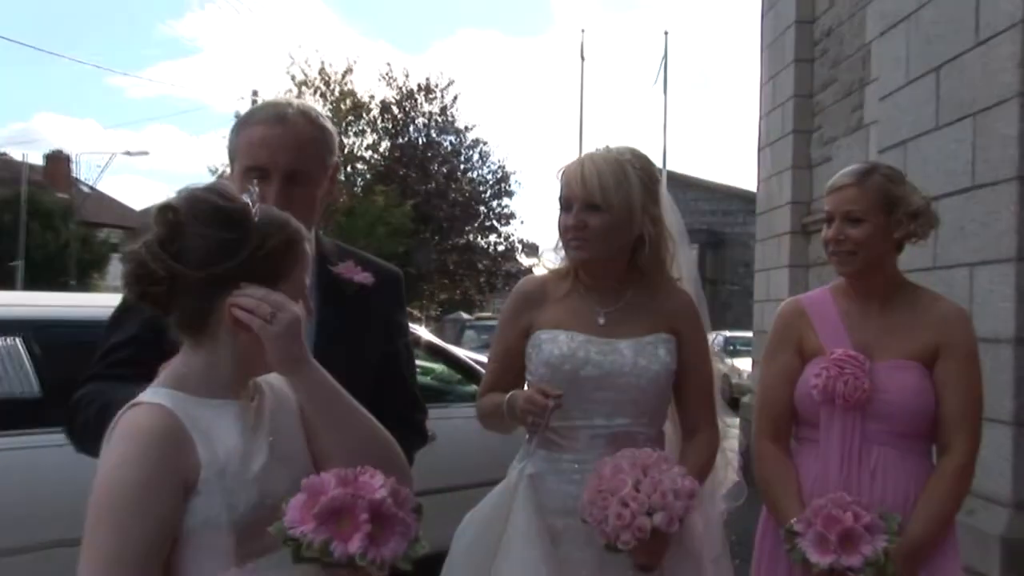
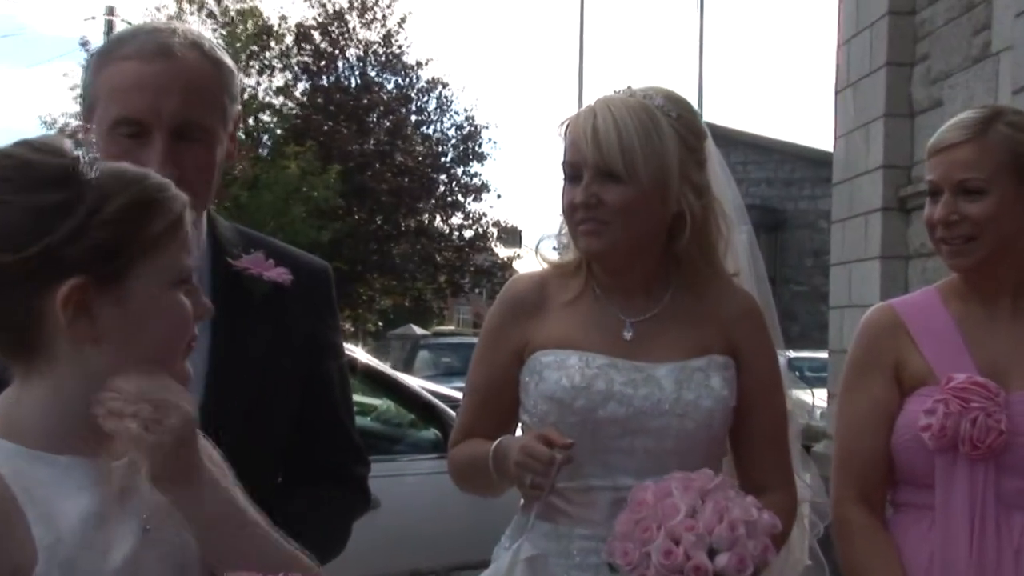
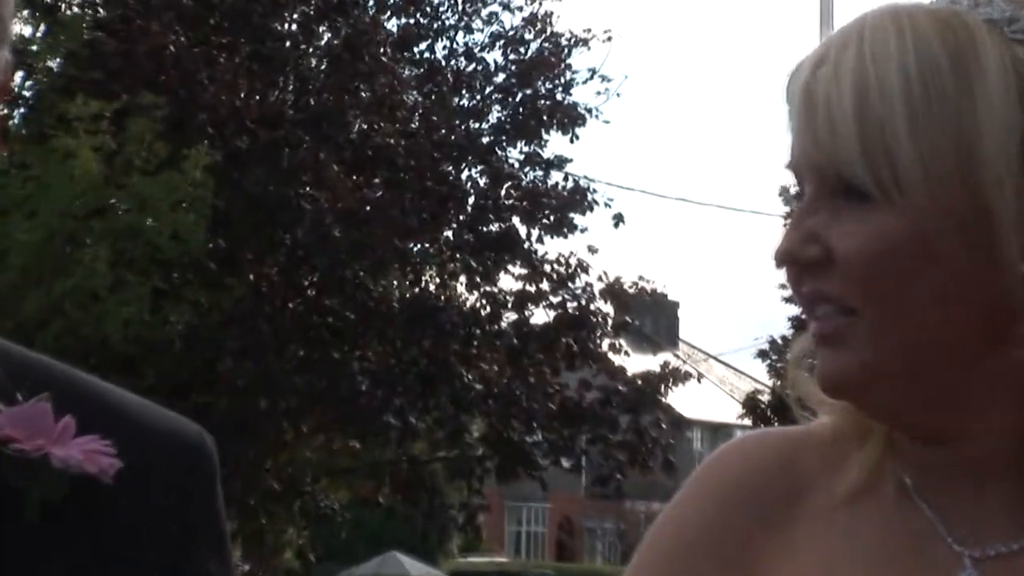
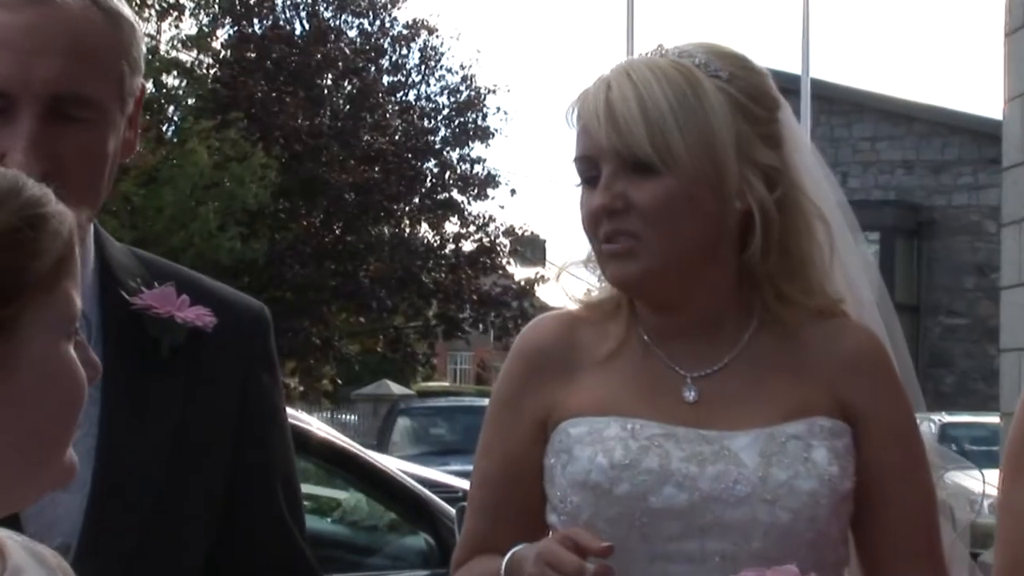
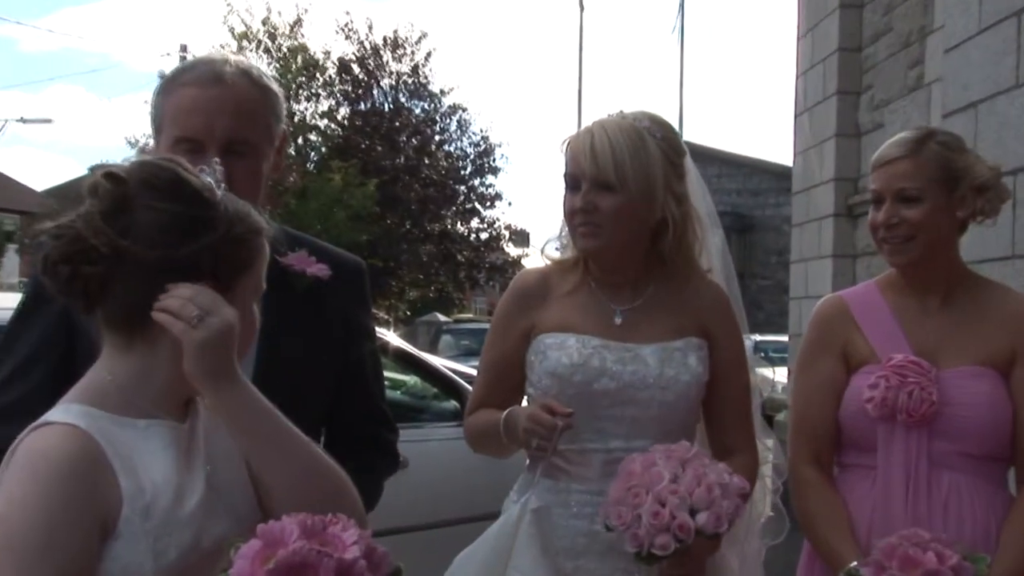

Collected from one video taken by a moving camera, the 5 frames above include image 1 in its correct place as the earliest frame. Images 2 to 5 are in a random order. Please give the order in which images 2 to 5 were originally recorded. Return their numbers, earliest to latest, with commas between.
5, 2, 4, 3
